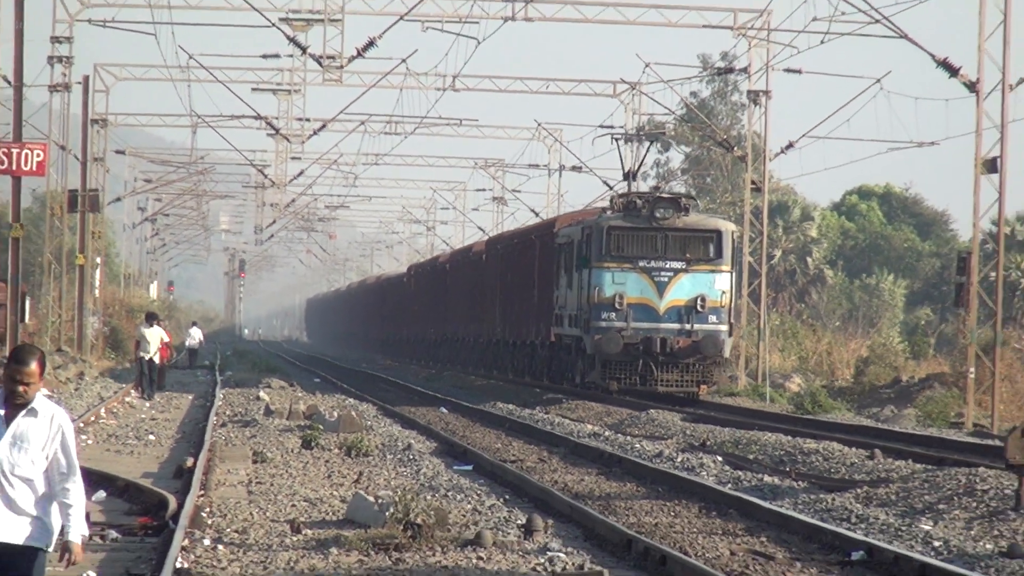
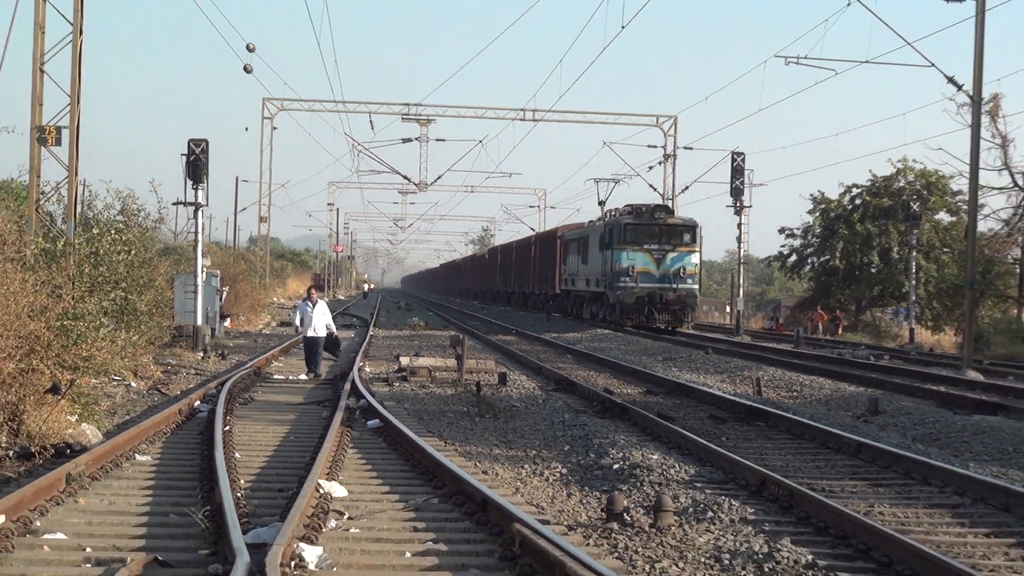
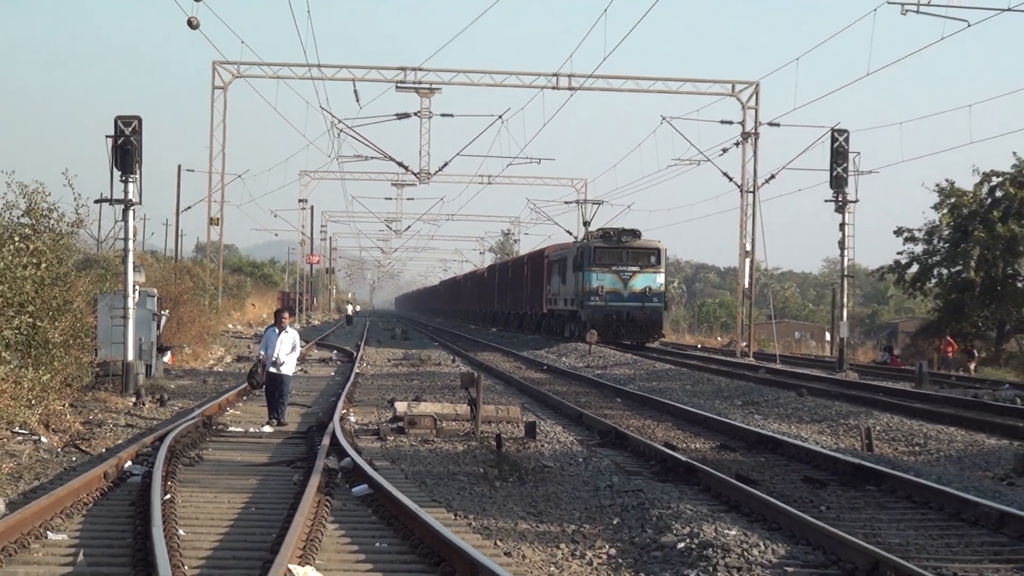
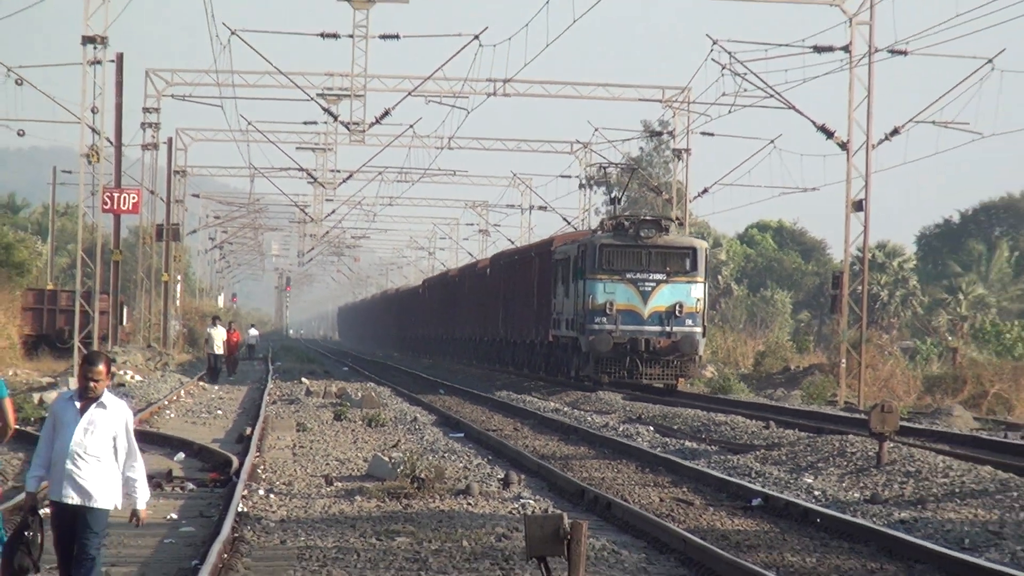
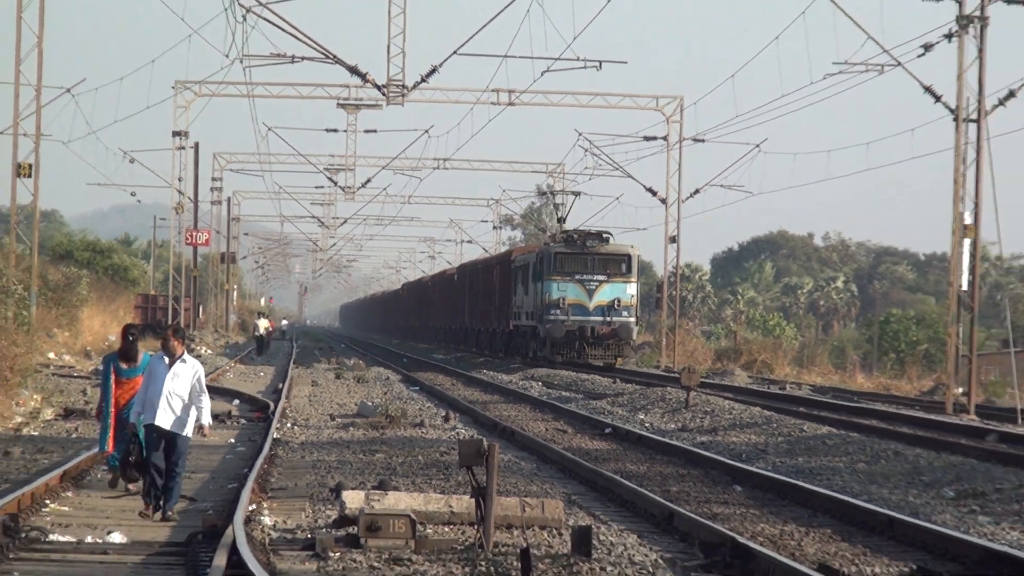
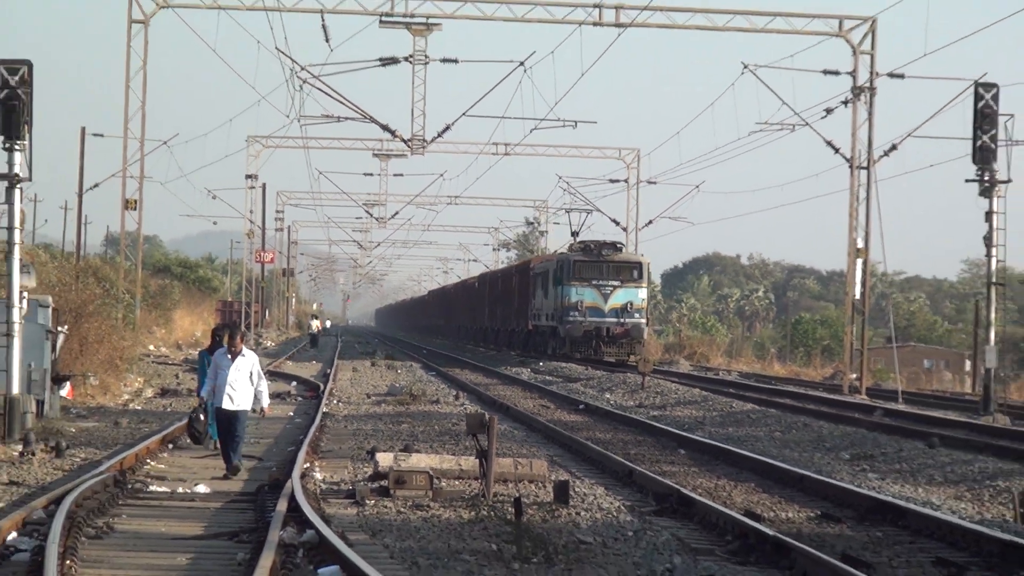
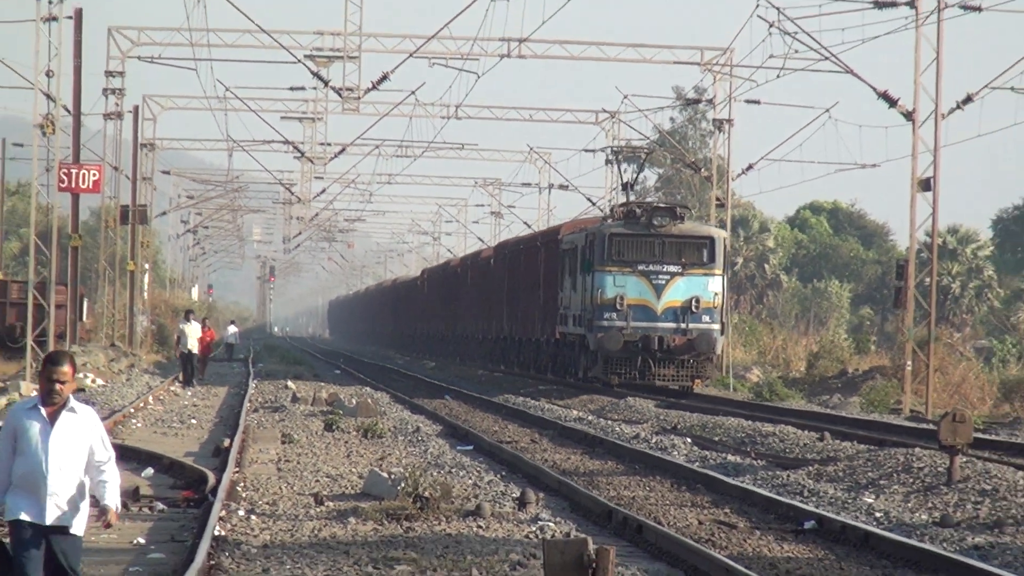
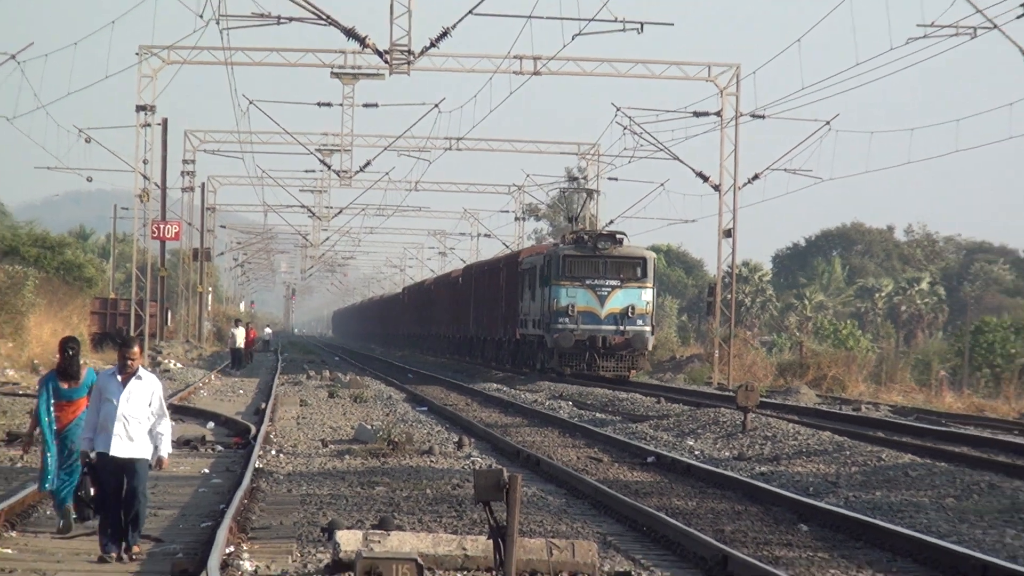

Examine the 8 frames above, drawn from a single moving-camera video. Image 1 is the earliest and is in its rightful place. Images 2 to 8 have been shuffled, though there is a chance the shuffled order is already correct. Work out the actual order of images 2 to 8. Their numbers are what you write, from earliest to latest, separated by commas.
7, 4, 8, 5, 6, 3, 2
